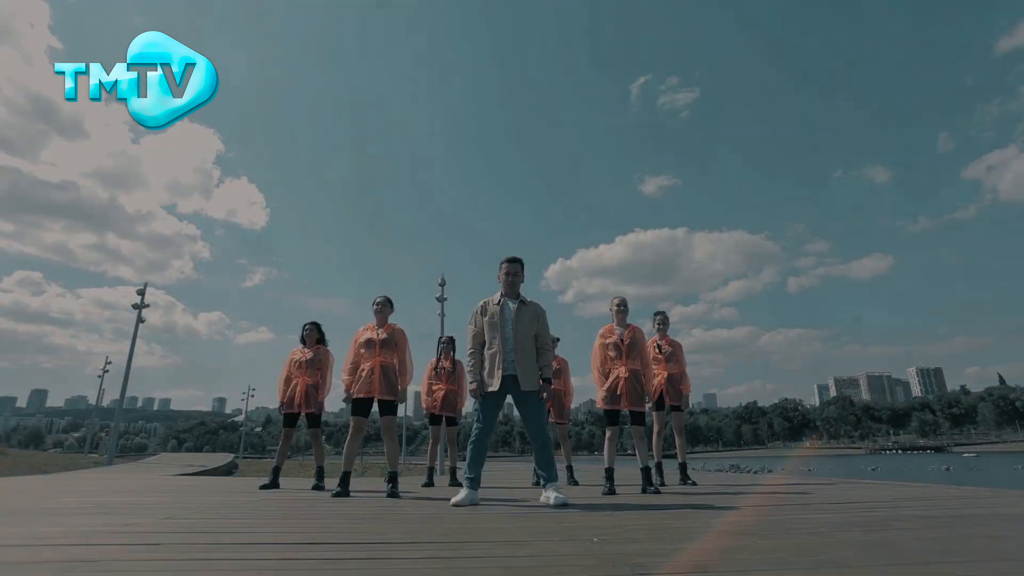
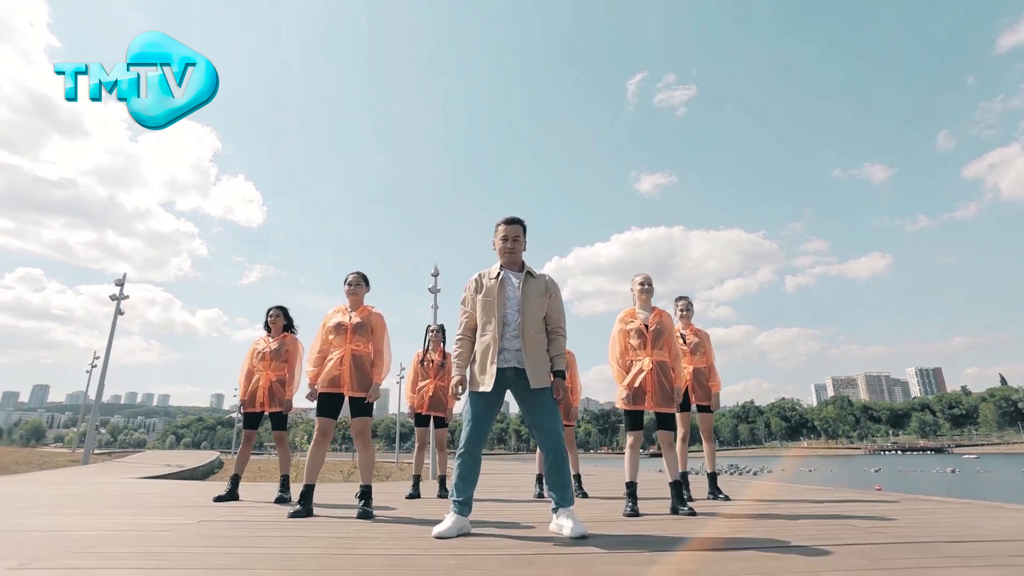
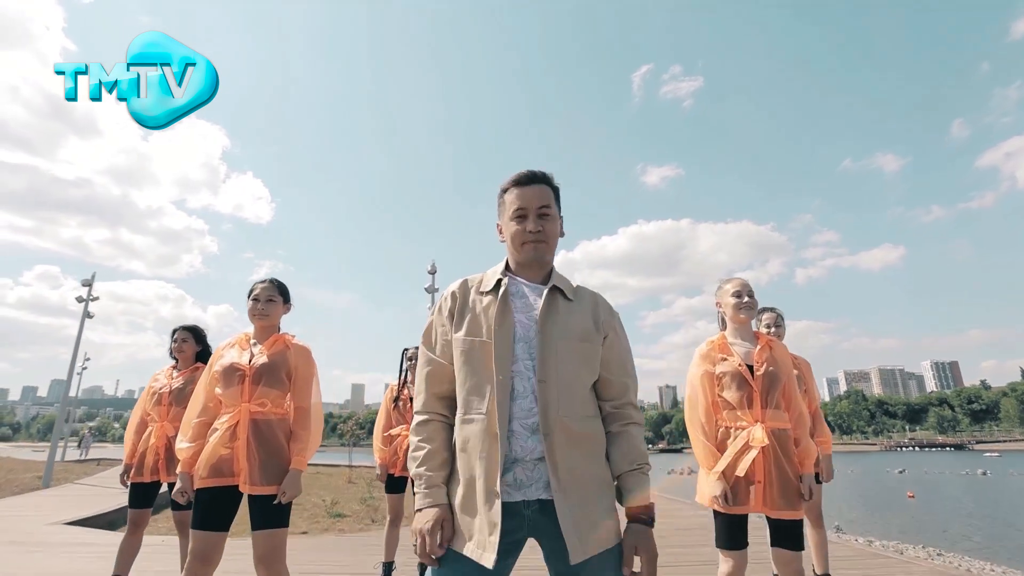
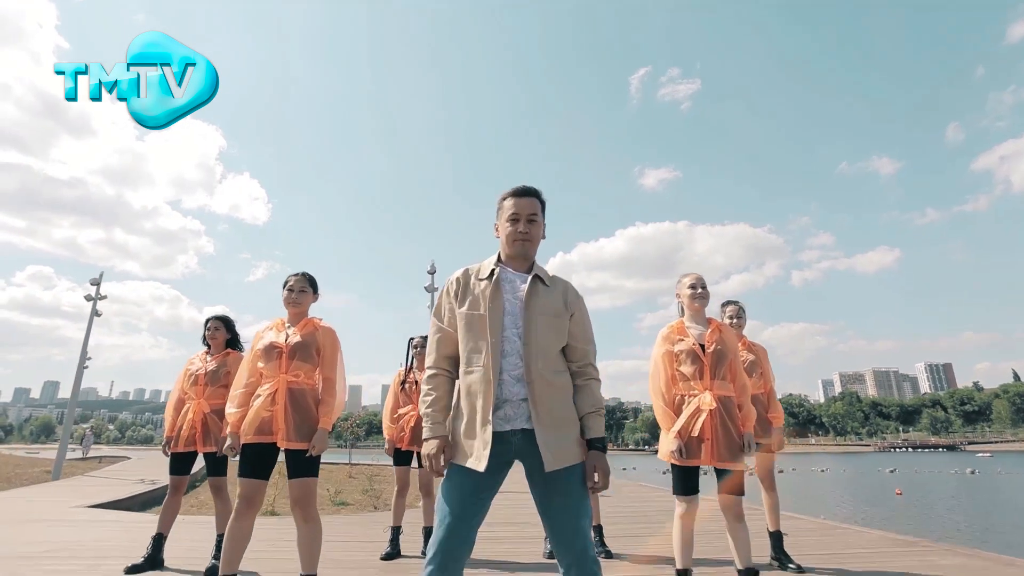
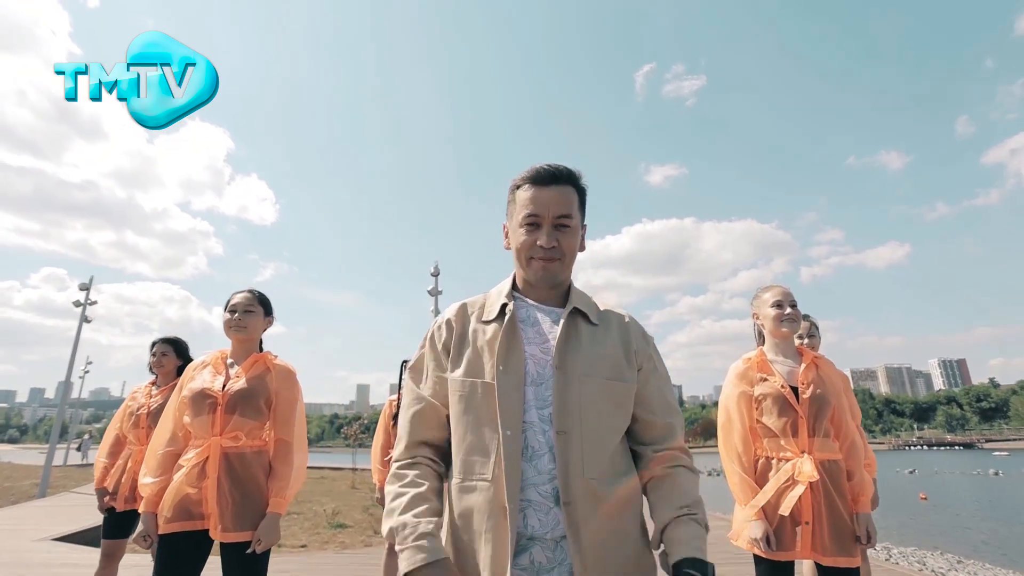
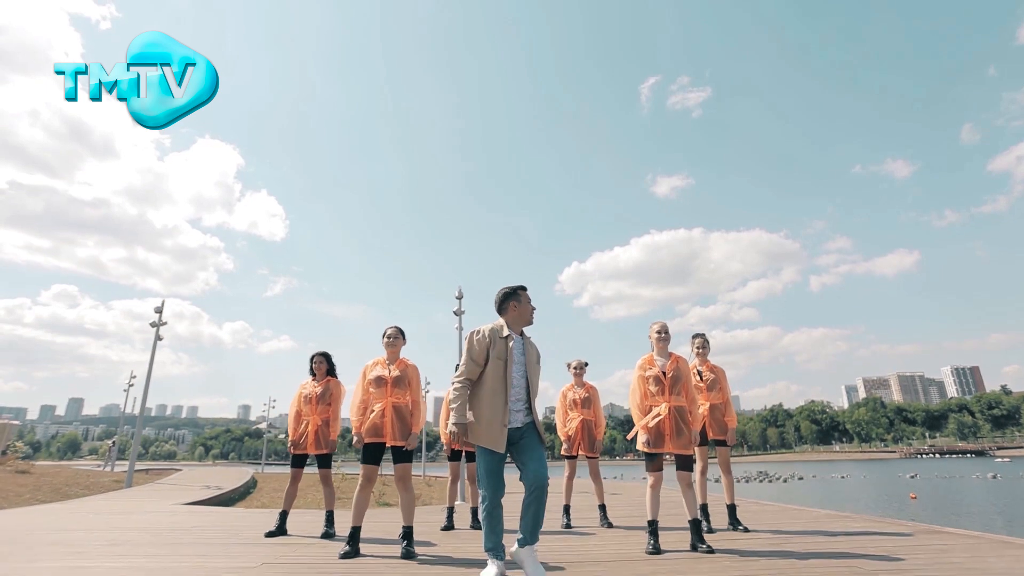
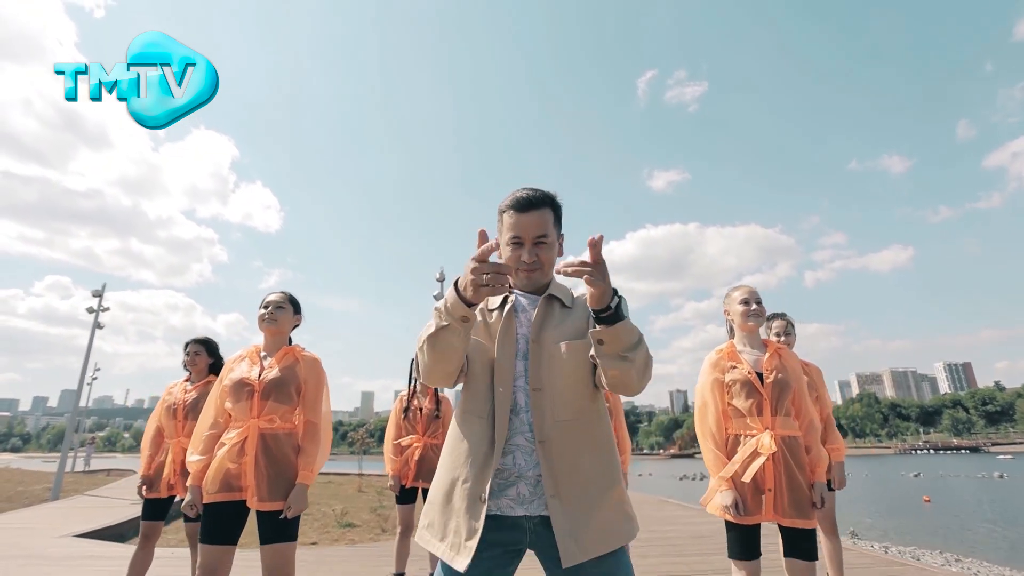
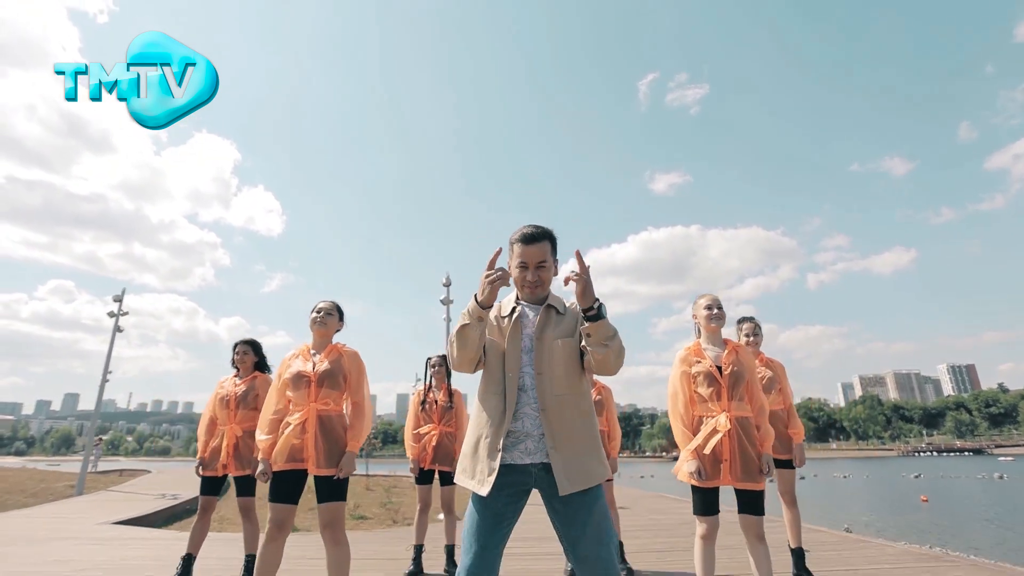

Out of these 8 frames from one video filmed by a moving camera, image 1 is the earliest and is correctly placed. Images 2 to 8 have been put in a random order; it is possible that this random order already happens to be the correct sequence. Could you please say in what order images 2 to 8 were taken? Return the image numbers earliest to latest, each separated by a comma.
2, 4, 3, 5, 7, 8, 6
